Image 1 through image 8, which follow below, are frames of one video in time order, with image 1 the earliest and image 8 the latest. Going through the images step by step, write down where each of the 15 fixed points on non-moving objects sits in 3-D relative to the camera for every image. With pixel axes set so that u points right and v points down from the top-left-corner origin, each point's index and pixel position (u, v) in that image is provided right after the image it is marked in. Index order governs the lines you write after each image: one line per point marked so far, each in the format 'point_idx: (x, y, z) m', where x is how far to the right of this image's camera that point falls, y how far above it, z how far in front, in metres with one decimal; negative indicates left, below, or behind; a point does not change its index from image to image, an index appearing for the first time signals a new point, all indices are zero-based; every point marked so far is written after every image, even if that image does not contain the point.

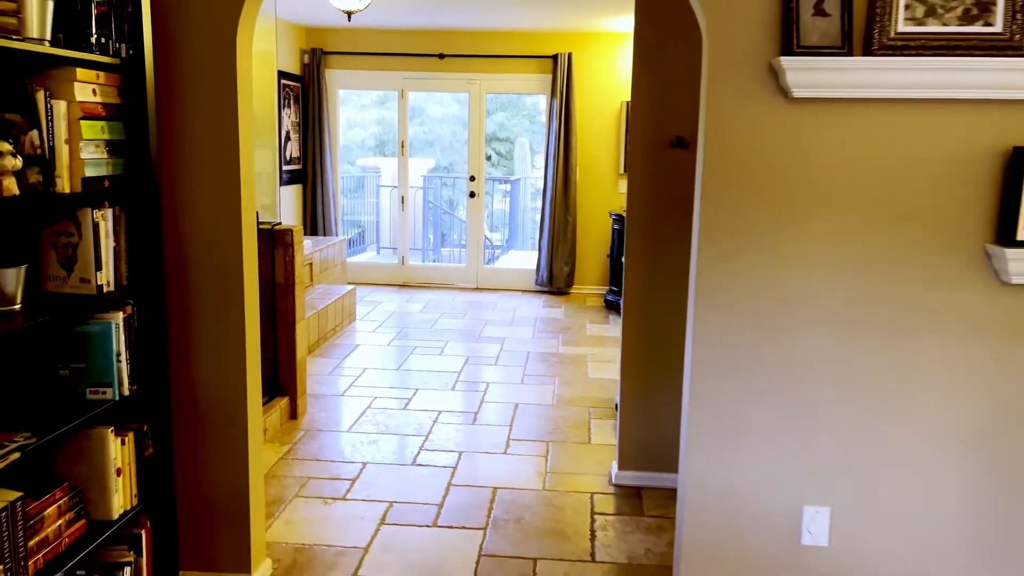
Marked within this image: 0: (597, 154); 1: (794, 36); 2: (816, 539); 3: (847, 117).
0: (+0.7, +1.1, +7.2) m
1: (+0.6, +0.6, +1.9) m
2: (+0.8, -0.7, +2.2) m
3: (+0.8, +0.4, +2.0) m
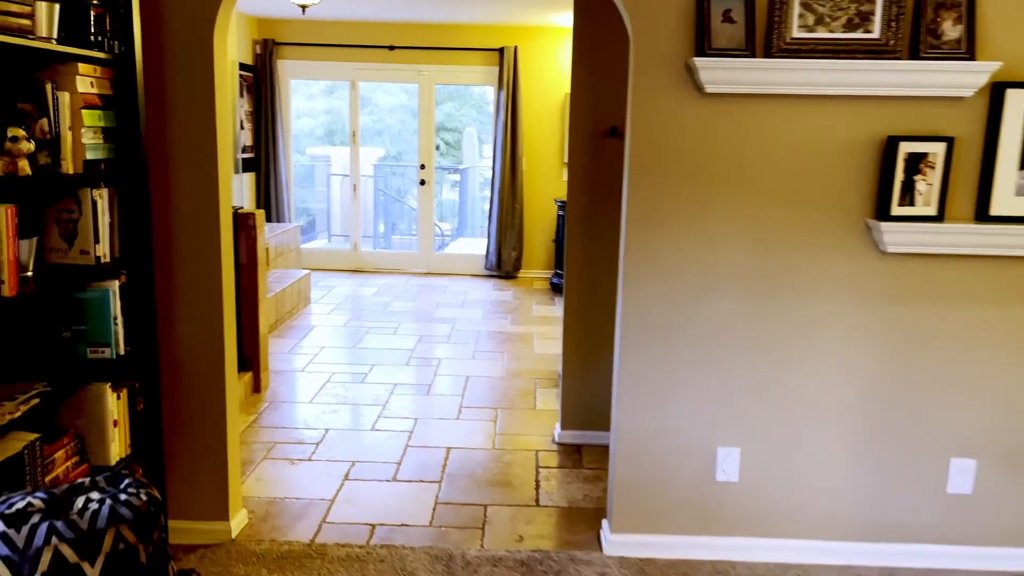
0: (+0.3, +1.3, +7.5) m
1: (+0.5, +0.7, +2.2) m
2: (+0.7, -0.6, +2.5) m
3: (+0.7, +0.5, +2.3) m
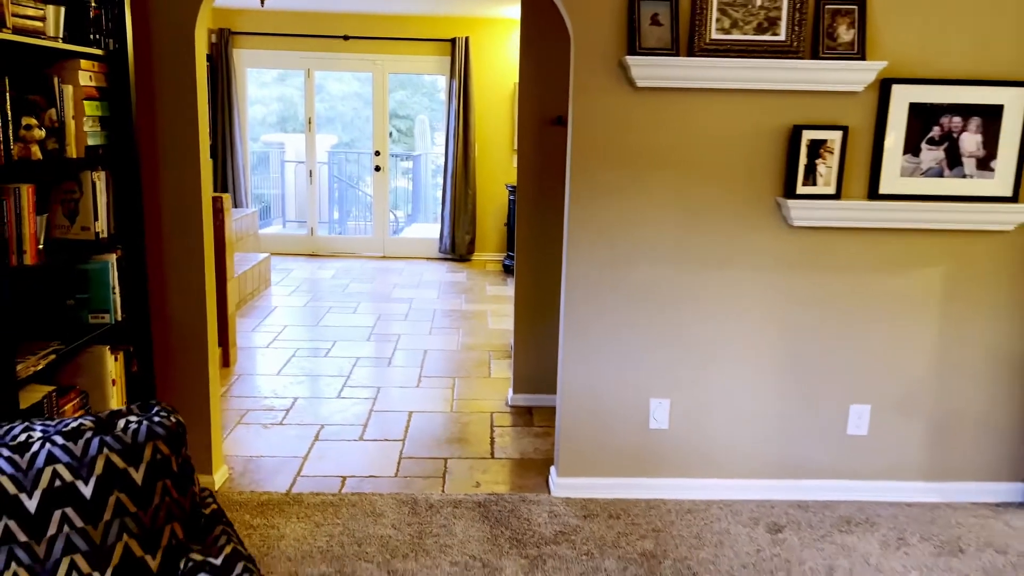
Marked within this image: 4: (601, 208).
0: (-0.2, +1.5, +7.8) m
1: (+0.4, +0.8, +2.5) m
2: (+0.5, -0.5, +2.9) m
3: (+0.5, +0.6, +2.6) m
4: (+0.3, +0.3, +2.7) m
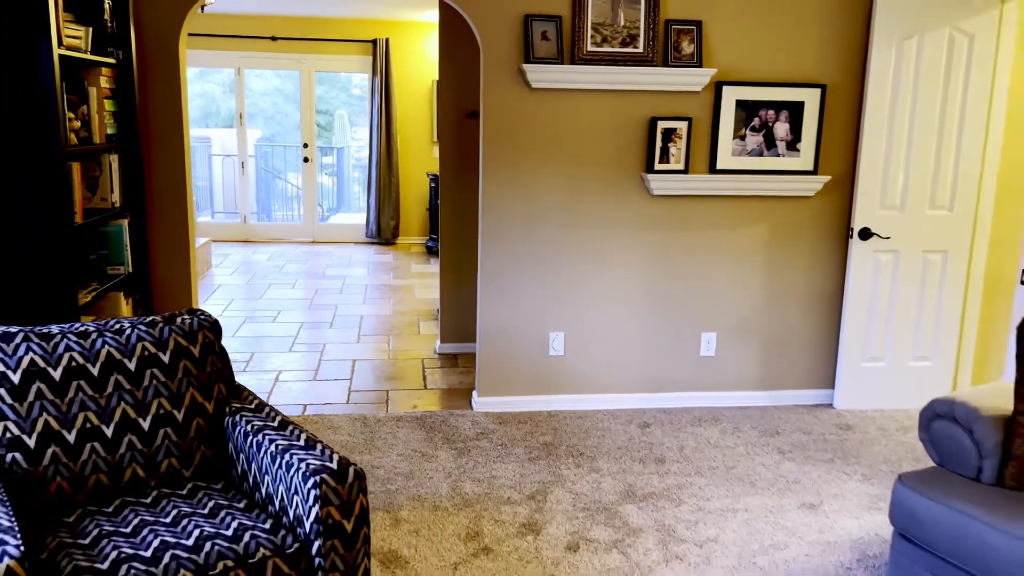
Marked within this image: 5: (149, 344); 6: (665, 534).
0: (-1.0, +1.7, +8.5) m
1: (+0.1, +0.9, +3.3) m
2: (+0.2, -0.3, +3.7) m
3: (+0.2, +0.8, +3.4) m
4: (0.0, +0.4, +3.5) m
5: (-0.9, -0.1, +2.0) m
6: (+0.5, -0.8, +2.6) m
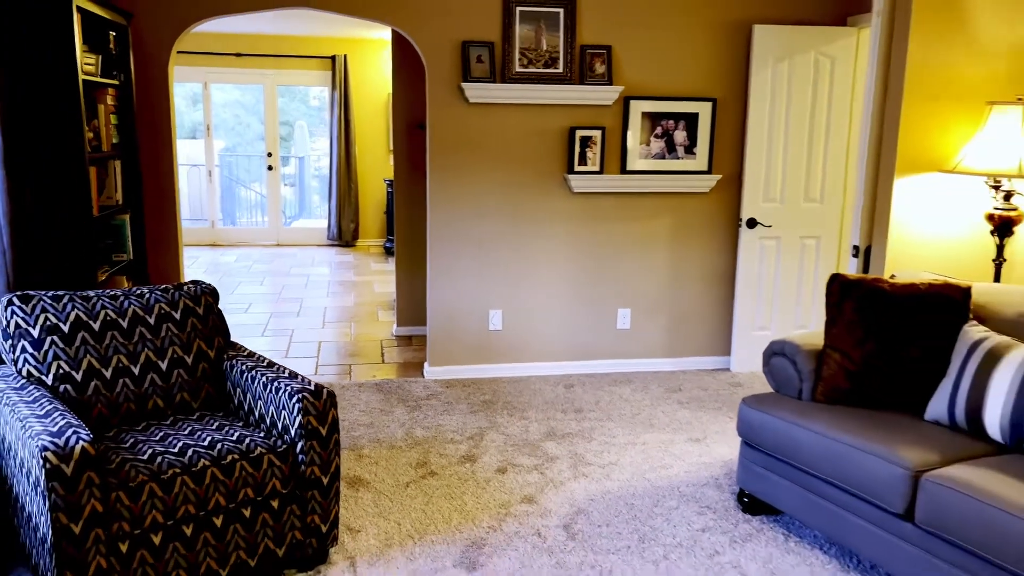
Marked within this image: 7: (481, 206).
0: (-1.5, +1.7, +9.1) m
1: (-0.2, +1.0, +4.0) m
2: (-0.1, -0.2, +4.3) m
3: (-0.1, +0.9, +4.1) m
4: (-0.3, +0.5, +4.1) m
5: (-1.1, -0.1, +2.6) m
6: (+0.2, -0.7, +3.3) m
7: (-0.2, +0.4, +4.2) m
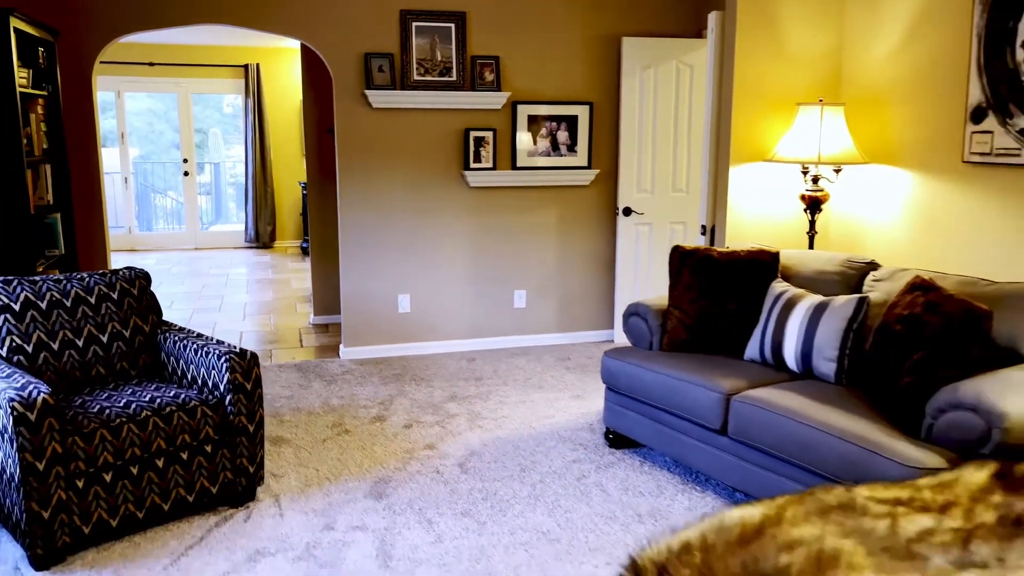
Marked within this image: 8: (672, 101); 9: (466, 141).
0: (-2.6, +1.7, +9.4) m
1: (-0.8, +1.1, +4.4) m
2: (-0.6, -0.1, +4.8) m
3: (-0.6, +0.9, +4.6) m
4: (-0.8, +0.6, +4.6) m
5: (-1.5, 0.0, +3.0) m
6: (-0.2, -0.6, +3.8) m
7: (-0.7, +0.5, +4.6) m
8: (+0.9, +1.1, +4.8) m
9: (-0.3, +0.8, +4.6) m
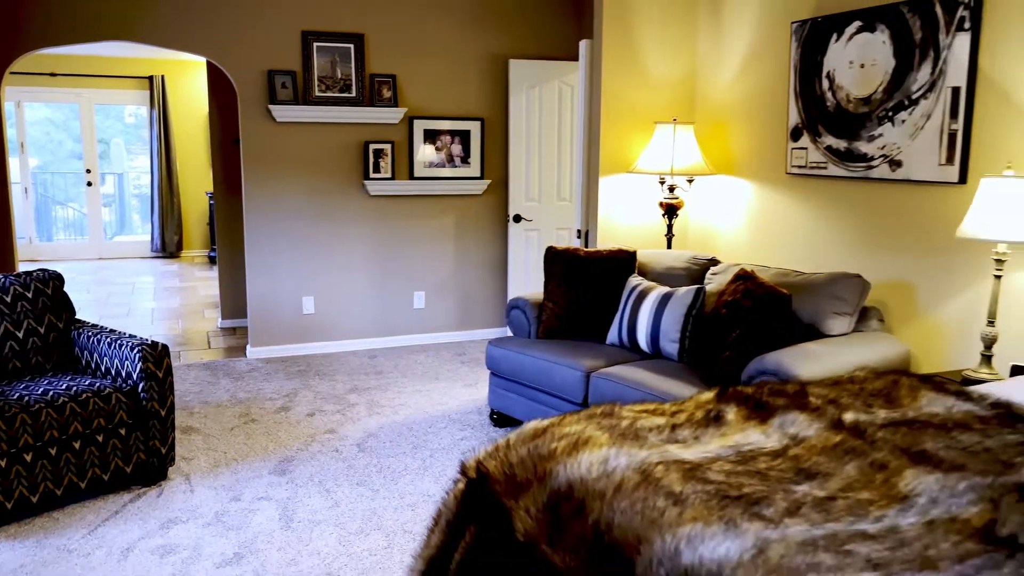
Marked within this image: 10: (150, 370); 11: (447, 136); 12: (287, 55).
0: (-3.6, +1.6, +9.5) m
1: (-1.3, +1.1, +4.7) m
2: (-1.2, -0.1, +5.1) m
3: (-1.2, +0.9, +4.9) m
4: (-1.4, +0.6, +4.9) m
5: (-1.9, 0.0, +3.2) m
6: (-0.7, -0.6, +4.1) m
7: (-1.3, +0.5, +4.9) m
8: (+0.3, +1.1, +5.3) m
9: (-0.9, +0.8, +5.0) m
10: (-1.3, -0.3, +3.0) m
11: (-0.4, +0.9, +5.2) m
12: (-1.3, +1.3, +4.8) m
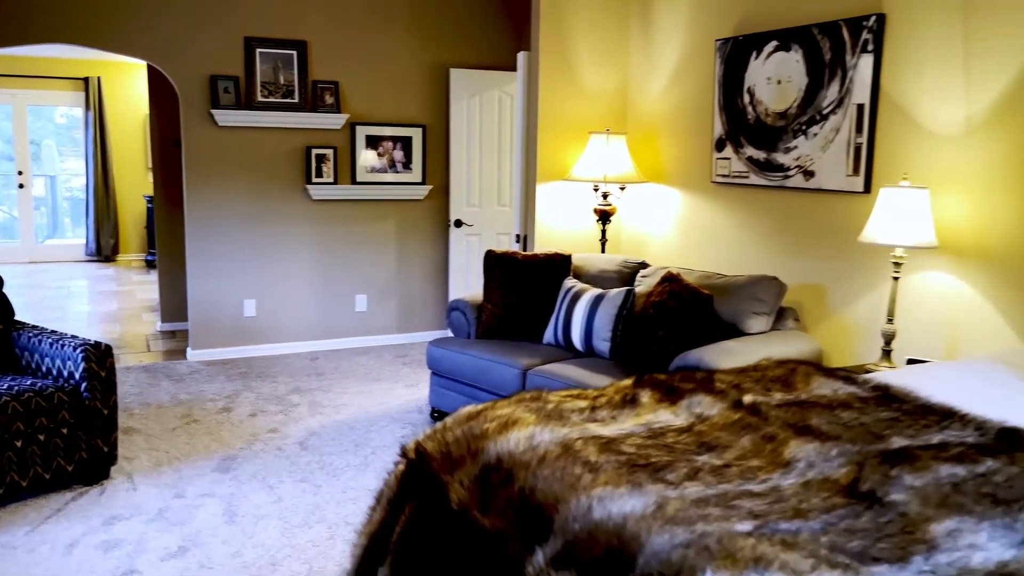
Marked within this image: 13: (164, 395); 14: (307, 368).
0: (-4.3, +1.5, +9.4) m
1: (-1.7, +1.1, +4.8) m
2: (-1.6, -0.2, +5.1) m
3: (-1.6, +0.9, +4.9) m
4: (-1.8, +0.6, +4.9) m
5: (-2.2, 0.0, +3.2) m
6: (-1.0, -0.6, +4.2) m
7: (-1.7, +0.5, +5.0) m
8: (-0.1, +1.1, +5.5) m
9: (-1.2, +0.8, +5.1) m
10: (-1.5, -0.3, +3.1) m
11: (-0.8, +0.9, +5.3) m
12: (-1.6, +1.3, +4.8) m
13: (-1.8, -0.5, +4.3) m
14: (-1.2, -0.5, +4.9) m
